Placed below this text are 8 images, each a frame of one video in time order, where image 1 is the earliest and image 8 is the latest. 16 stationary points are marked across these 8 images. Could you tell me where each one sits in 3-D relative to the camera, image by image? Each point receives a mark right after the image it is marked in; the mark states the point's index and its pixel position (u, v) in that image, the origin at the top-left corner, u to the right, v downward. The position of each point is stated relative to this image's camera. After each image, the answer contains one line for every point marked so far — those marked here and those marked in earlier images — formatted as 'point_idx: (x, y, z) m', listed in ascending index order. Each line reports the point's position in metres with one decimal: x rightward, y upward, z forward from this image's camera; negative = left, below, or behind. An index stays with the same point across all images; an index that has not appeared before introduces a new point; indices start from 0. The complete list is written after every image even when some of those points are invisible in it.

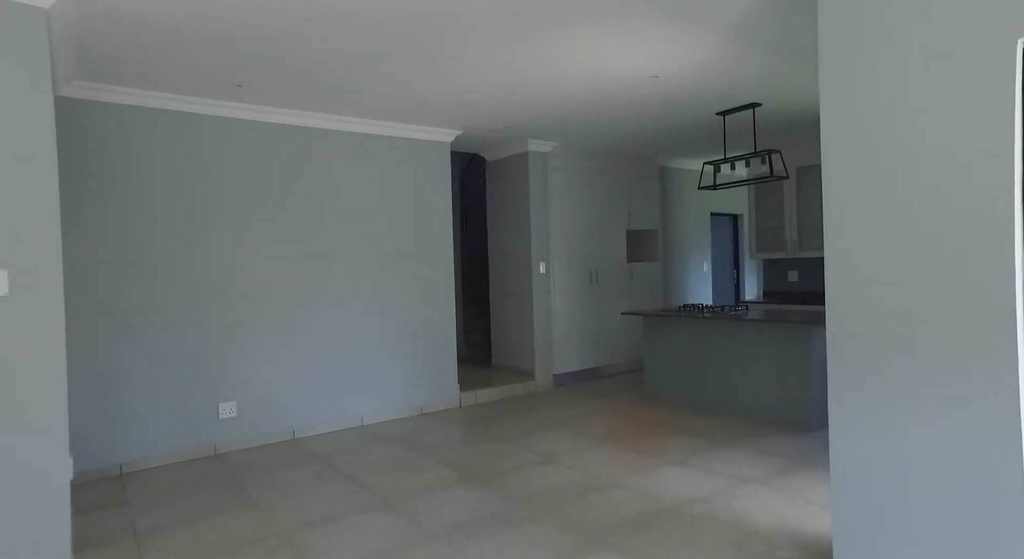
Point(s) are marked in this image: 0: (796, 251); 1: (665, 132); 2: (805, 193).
0: (+2.9, +0.3, +6.6) m
1: (+1.4, +1.4, +6.1) m
2: (+2.9, +0.9, +6.5) m
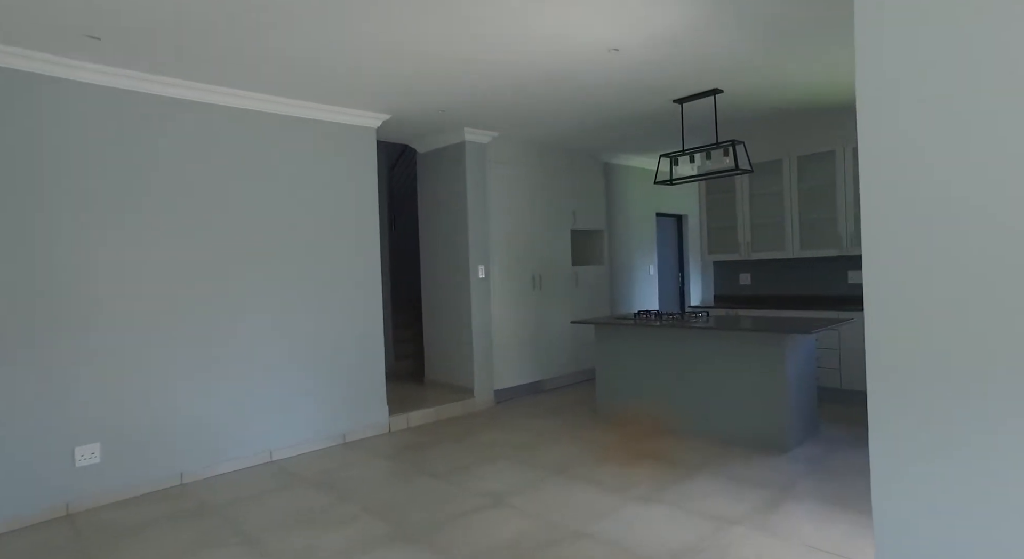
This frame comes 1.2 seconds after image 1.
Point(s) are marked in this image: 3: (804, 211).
0: (+2.3, +0.3, +6.2) m
1: (+0.9, +1.4, +5.6) m
2: (+2.3, +0.8, +6.2) m
3: (+2.7, +0.6, +5.9) m
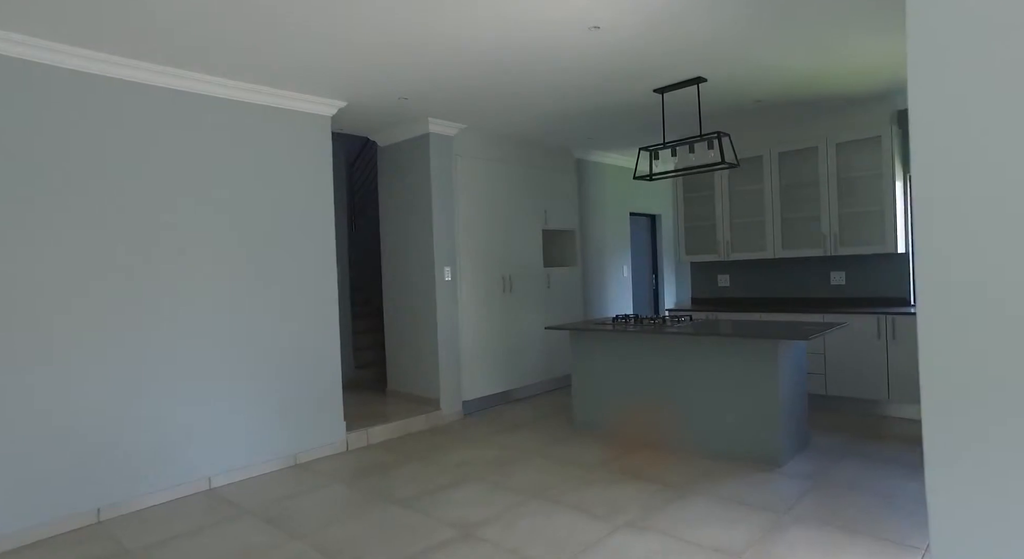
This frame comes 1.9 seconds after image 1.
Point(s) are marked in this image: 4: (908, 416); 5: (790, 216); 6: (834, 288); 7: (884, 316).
0: (+2.0, +0.2, +5.9) m
1: (+0.6, +1.3, +5.3) m
2: (+2.1, +0.8, +5.9) m
3: (+2.4, +0.6, +5.6) m
4: (+3.1, -1.1, +5.0) m
5: (+2.4, +0.6, +5.6) m
6: (+2.8, -0.1, +5.6) m
7: (+2.9, -0.3, +5.0) m
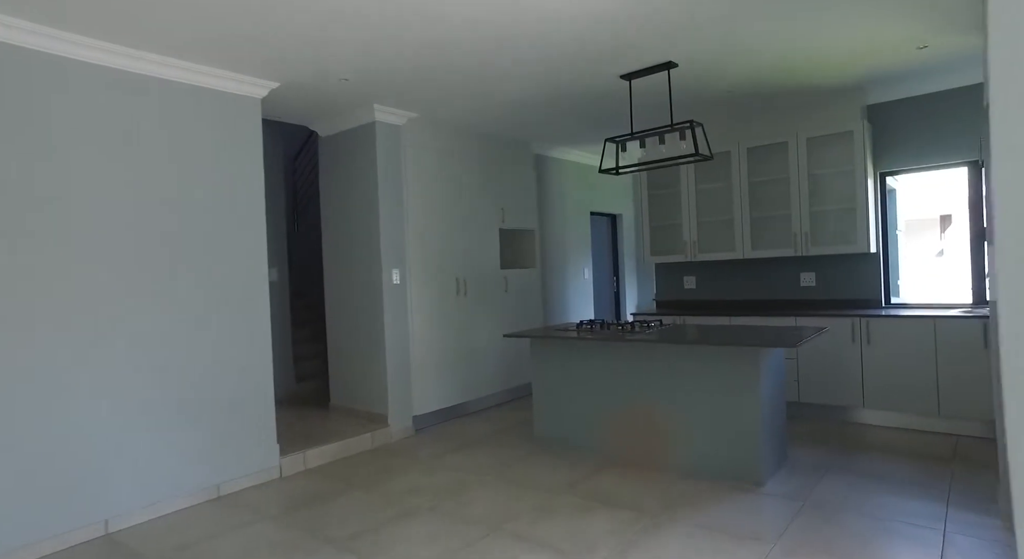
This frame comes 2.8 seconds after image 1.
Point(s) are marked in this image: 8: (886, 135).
0: (+1.6, +0.2, +5.6) m
1: (+0.3, +1.3, +4.9) m
2: (+1.7, +0.8, +5.6) m
3: (+2.0, +0.6, +5.4) m
4: (+2.7, -1.1, +4.8) m
5: (+2.1, +0.5, +5.4) m
6: (+2.4, -0.1, +5.4) m
7: (+2.5, -0.3, +4.7) m
8: (+2.9, +1.1, +5.1) m
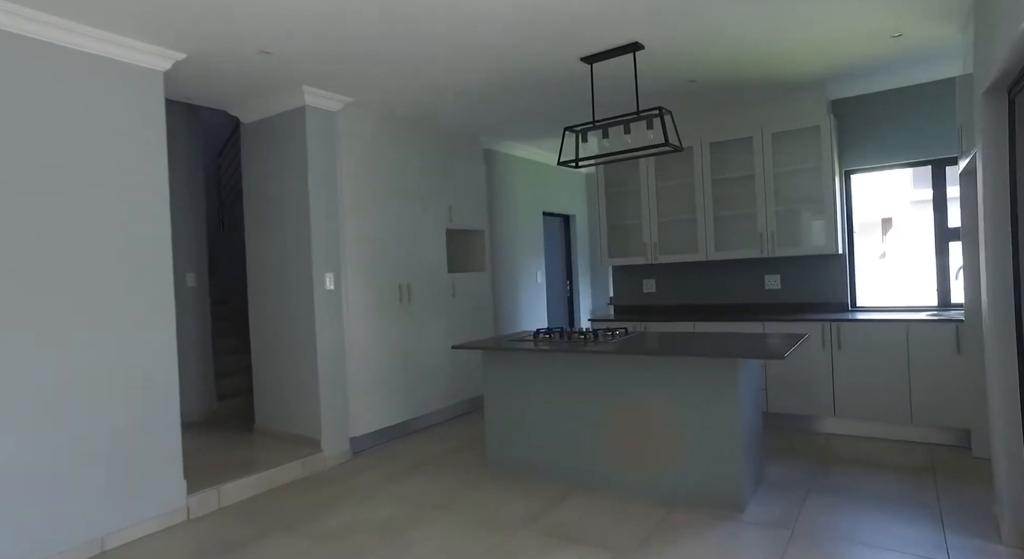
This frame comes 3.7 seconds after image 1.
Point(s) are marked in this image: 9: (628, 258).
0: (+1.2, +0.2, +5.3) m
1: (-0.1, +1.3, +4.4) m
2: (+1.2, +0.8, +5.3) m
3: (+1.6, +0.6, +5.1) m
4: (+2.4, -1.1, +4.5) m
5: (+1.7, +0.5, +5.1) m
6: (+2.0, -0.1, +5.1) m
7: (+2.2, -0.3, +4.5) m
8: (+2.5, +1.1, +4.9) m
9: (+1.0, +0.2, +5.5) m
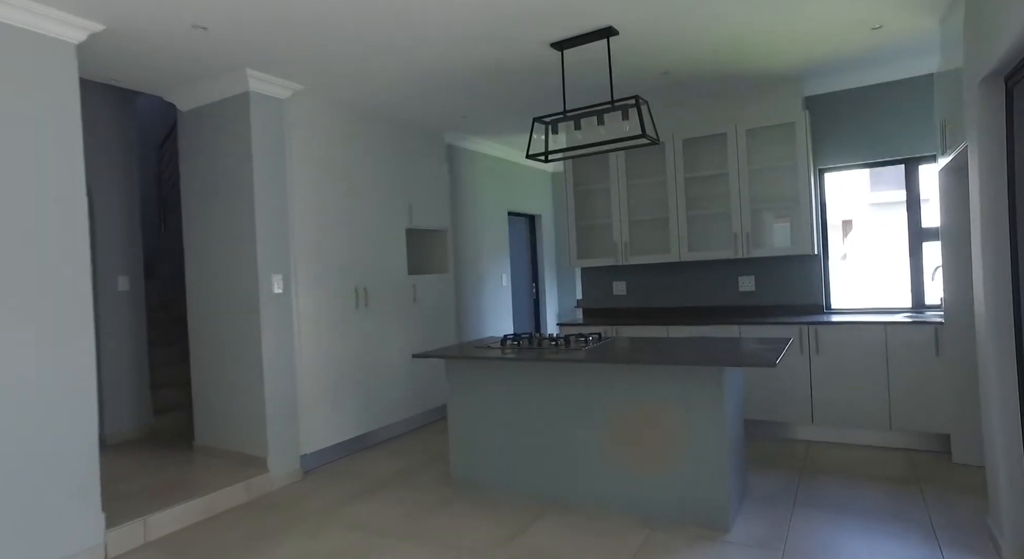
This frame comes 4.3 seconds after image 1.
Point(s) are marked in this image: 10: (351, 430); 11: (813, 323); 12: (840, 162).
0: (+0.9, +0.2, +5.1) m
1: (-0.3, +1.3, +4.2) m
2: (+1.0, +0.8, +5.1) m
3: (+1.3, +0.6, +4.9) m
4: (+2.2, -1.1, +4.4) m
5: (+1.4, +0.5, +4.9) m
6: (+1.8, -0.1, +5.0) m
7: (+2.0, -0.3, +4.3) m
8: (+2.3, +1.1, +4.8) m
9: (+0.7, +0.2, +5.2) m
10: (-1.1, -1.0, +4.4) m
11: (+2.0, -0.3, +4.3) m
12: (+2.4, +0.9, +4.7) m
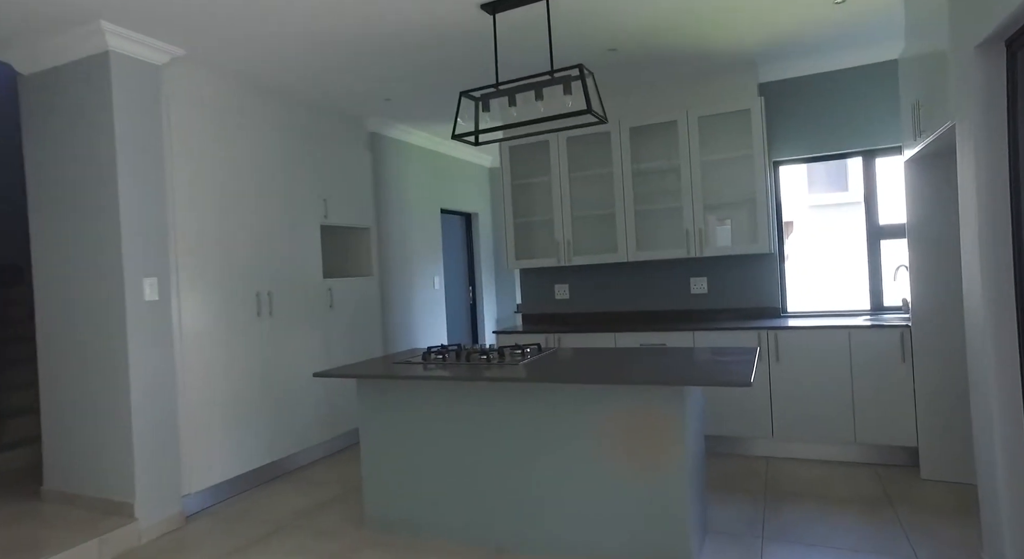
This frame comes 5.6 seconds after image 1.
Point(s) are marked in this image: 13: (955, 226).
0: (+0.4, +0.2, +4.6) m
1: (-0.7, +1.3, +3.6) m
2: (+0.5, +0.8, +4.6) m
3: (+0.9, +0.5, +4.5) m
4: (+1.7, -1.1, +4.0) m
5: (+0.9, +0.5, +4.5) m
6: (+1.3, -0.1, +4.6) m
7: (+1.5, -0.3, +3.9) m
8: (+1.8, +1.1, +4.4) m
9: (+0.2, +0.1, +4.7) m
10: (-1.5, -1.0, +3.7) m
11: (+1.6, -0.3, +3.9) m
12: (+1.9, +0.8, +4.4) m
13: (+2.3, +0.3, +3.3) m
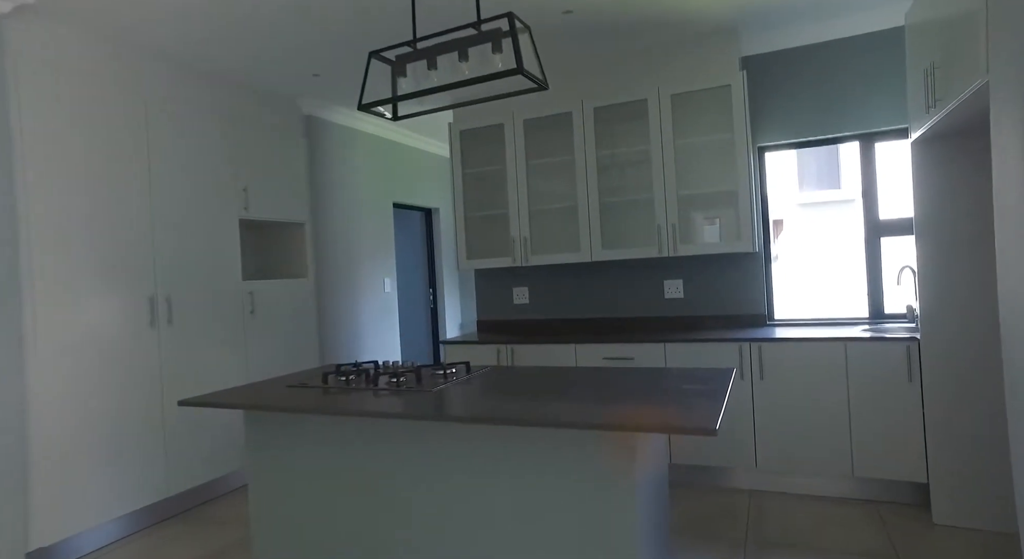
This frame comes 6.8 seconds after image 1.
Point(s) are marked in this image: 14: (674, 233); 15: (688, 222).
0: (+0.1, +0.1, +4.0) m
1: (-1.0, +1.2, +3.0) m
2: (+0.2, +0.7, +4.0) m
3: (+0.6, +0.5, +3.9) m
4: (+1.4, -1.1, +3.4) m
5: (+0.6, +0.5, +3.9) m
6: (+1.0, -0.2, +4.0) m
7: (+1.2, -0.3, +3.4) m
8: (+1.5, +1.1, +3.8) m
9: (-0.1, +0.1, +4.2) m
10: (-1.8, -1.0, +3.1) m
11: (+1.3, -0.3, +3.4) m
12: (+1.6, +0.8, +3.8) m
13: (+2.0, +0.3, +2.8) m
14: (+0.9, +0.3, +3.7) m
15: (+1.0, +0.3, +3.7) m
